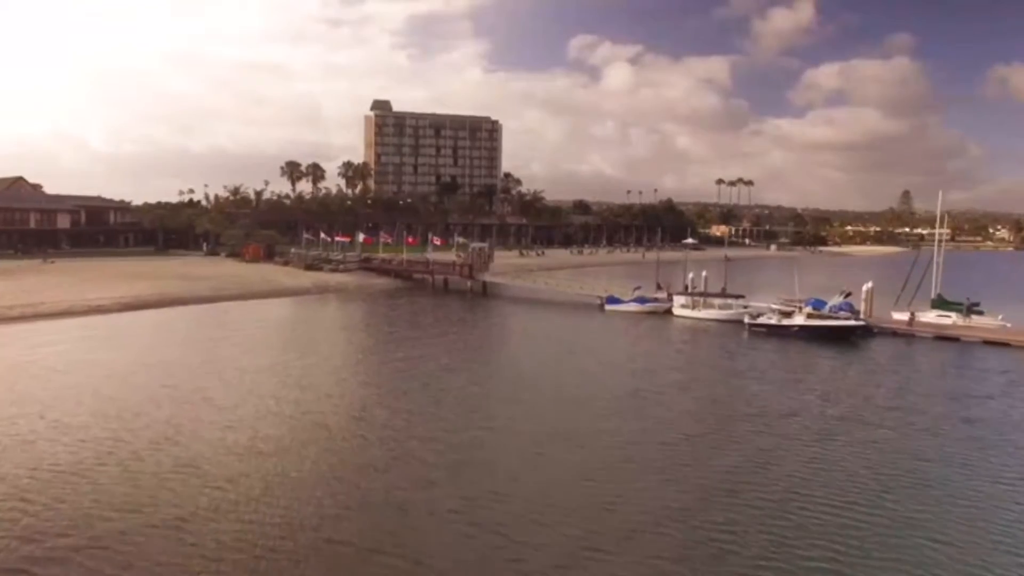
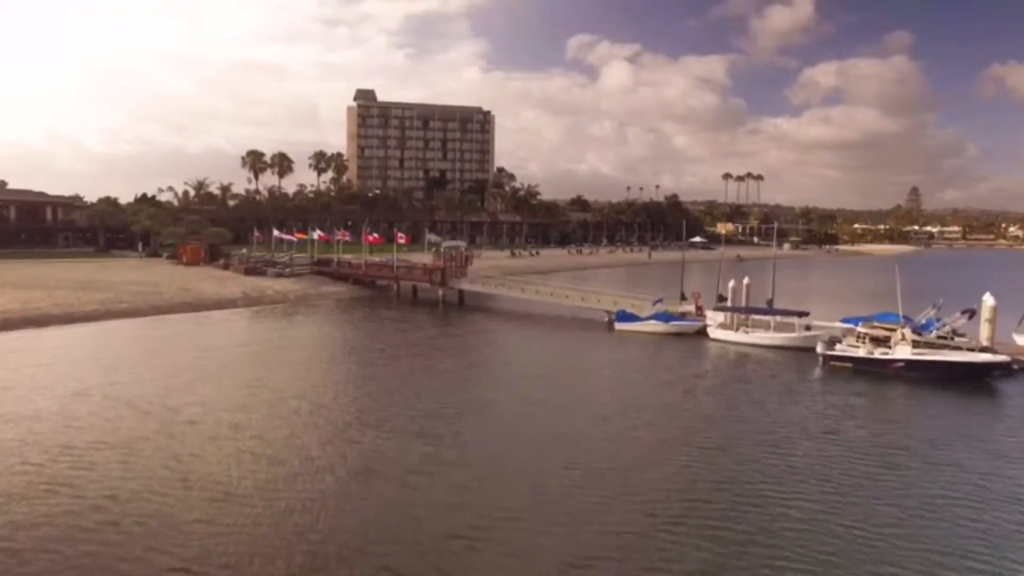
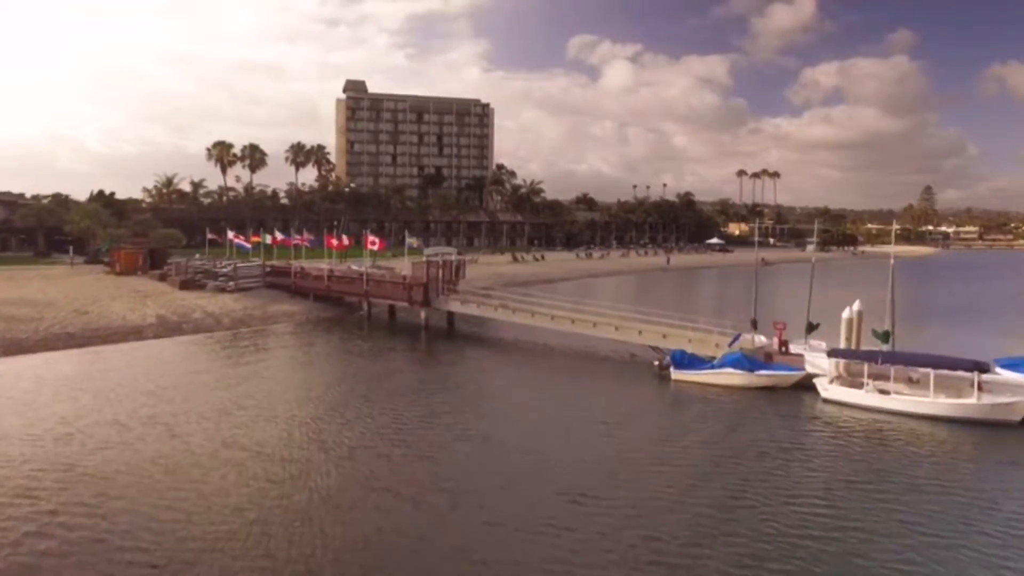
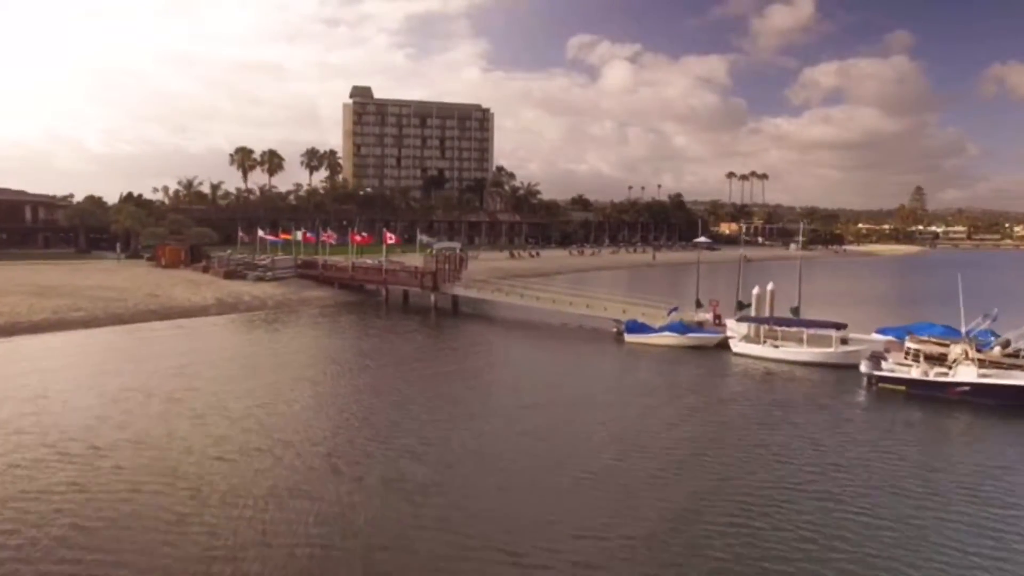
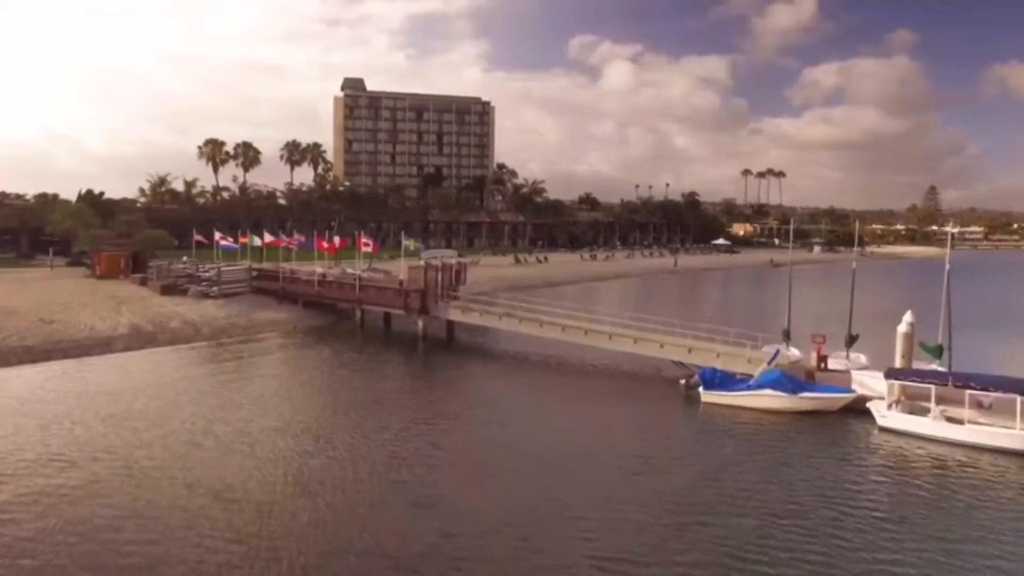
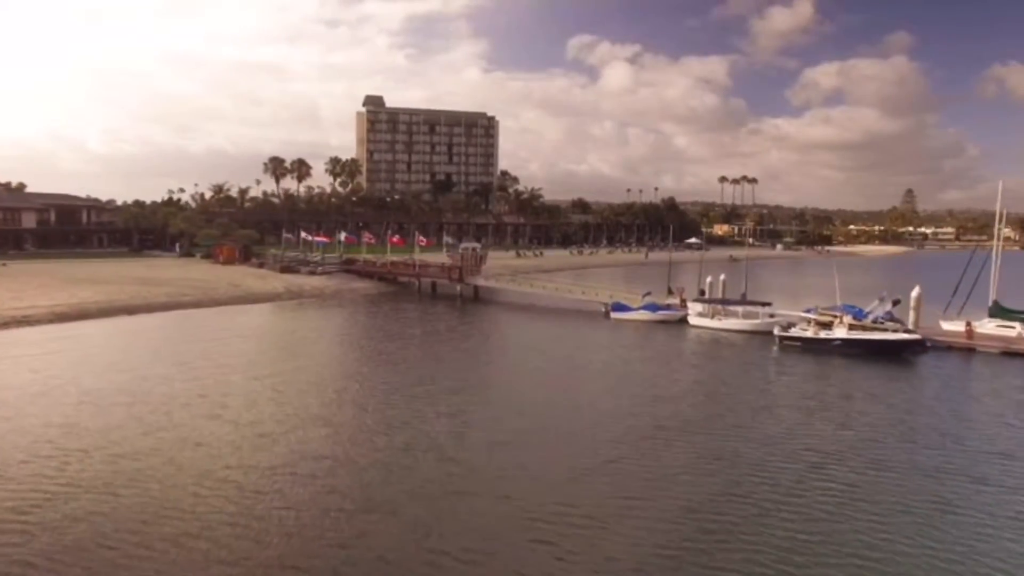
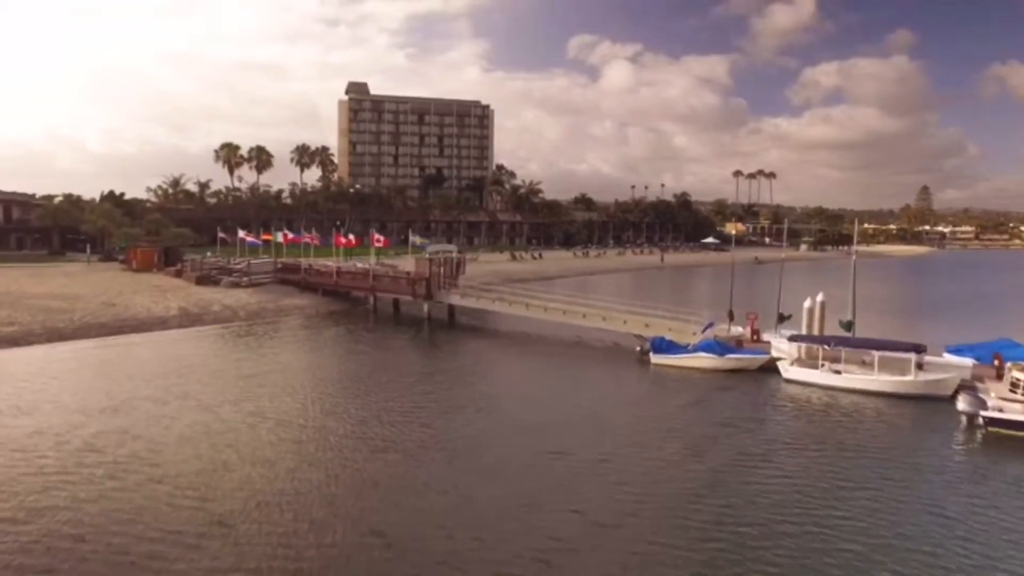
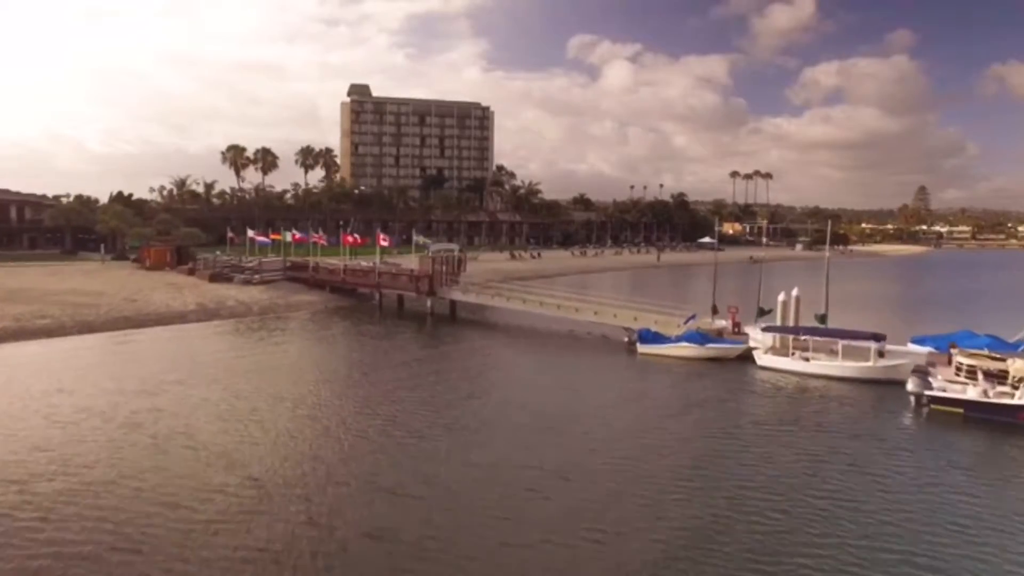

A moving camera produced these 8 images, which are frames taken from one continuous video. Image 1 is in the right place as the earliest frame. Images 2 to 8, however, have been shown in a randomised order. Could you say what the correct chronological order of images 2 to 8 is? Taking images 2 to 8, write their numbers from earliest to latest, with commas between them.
6, 2, 4, 8, 7, 3, 5
